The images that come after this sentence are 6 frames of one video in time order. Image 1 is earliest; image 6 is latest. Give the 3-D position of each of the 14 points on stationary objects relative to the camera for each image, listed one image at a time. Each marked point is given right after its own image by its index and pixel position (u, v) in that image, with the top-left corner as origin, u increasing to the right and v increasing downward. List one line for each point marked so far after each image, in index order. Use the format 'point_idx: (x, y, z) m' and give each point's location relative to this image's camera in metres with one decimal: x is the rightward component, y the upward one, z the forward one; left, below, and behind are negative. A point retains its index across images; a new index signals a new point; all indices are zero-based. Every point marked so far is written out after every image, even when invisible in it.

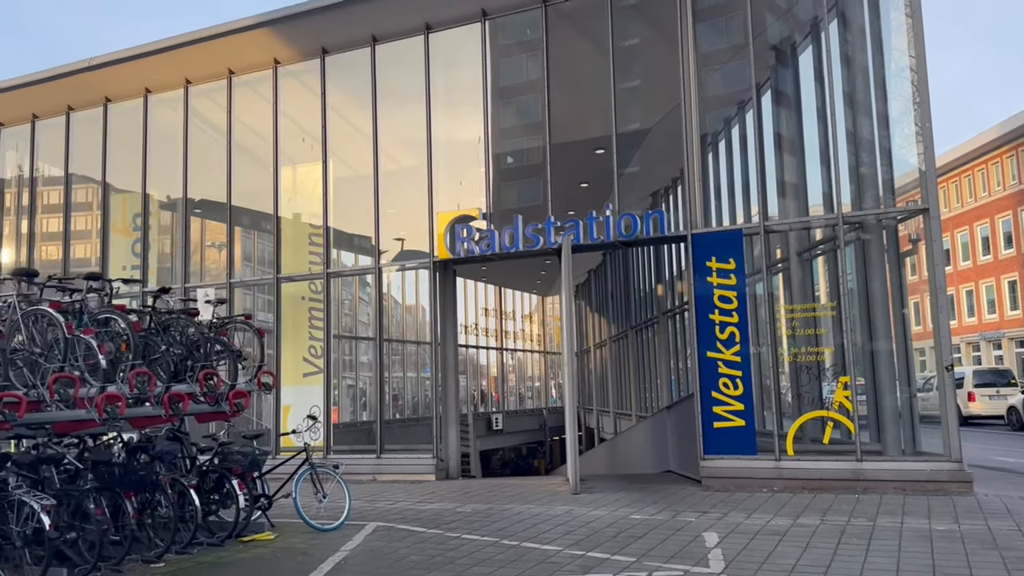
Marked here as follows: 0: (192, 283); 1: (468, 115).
0: (-6.2, +0.1, +16.3) m
1: (-0.8, +2.9, +14.4) m
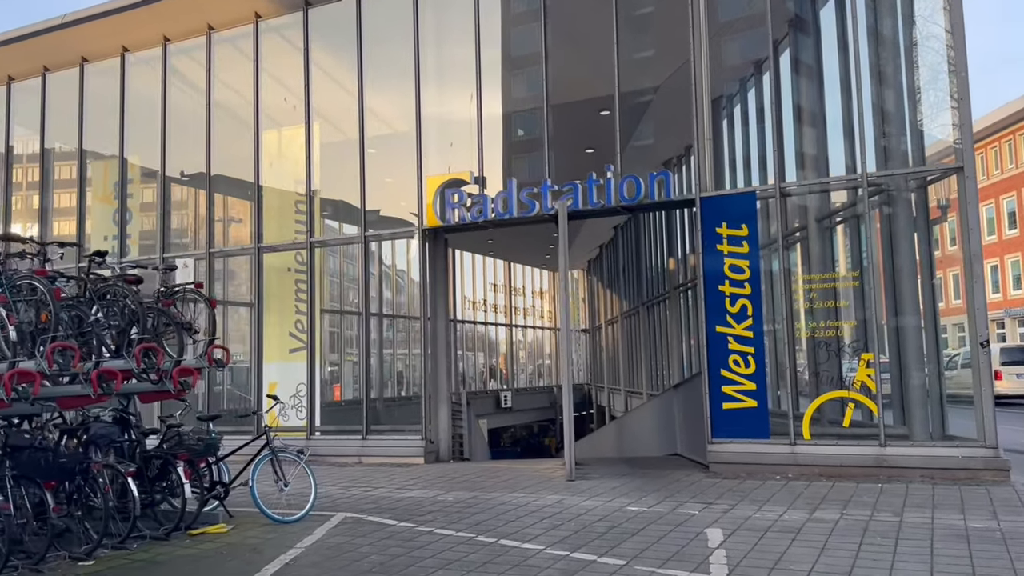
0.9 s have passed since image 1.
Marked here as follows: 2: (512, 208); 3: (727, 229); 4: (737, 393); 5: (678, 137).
0: (-6.2, +0.6, +15.4) m
1: (-0.8, +3.4, +13.3) m
2: (0.0, +1.2, +12.4) m
3: (+2.8, +0.8, +11.2) m
4: (+2.8, -1.3, +10.9) m
5: (+2.3, +1.9, +11.7) m
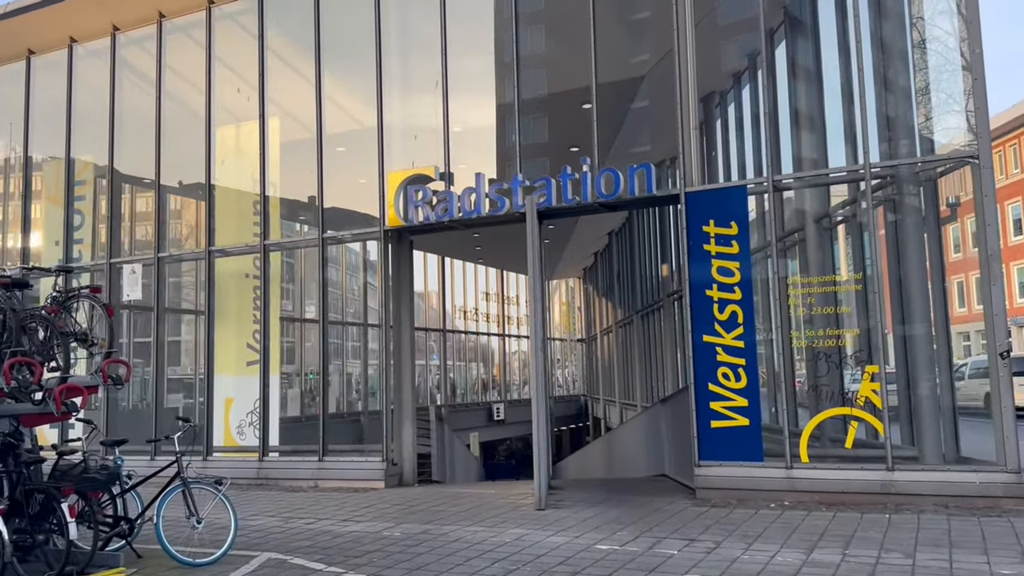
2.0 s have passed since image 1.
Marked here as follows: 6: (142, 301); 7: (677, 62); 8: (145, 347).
0: (-6.6, +0.5, +14.3) m
1: (-1.3, +3.3, +12.3) m
2: (-0.4, +1.1, +11.3) m
3: (+2.4, +0.7, +10.1) m
4: (+2.4, -1.4, +9.8) m
5: (+1.9, +1.8, +10.6) m
6: (-6.1, -0.2, +14.0) m
7: (+2.0, +2.8, +10.6) m
8: (-6.0, -0.9, +13.9) m
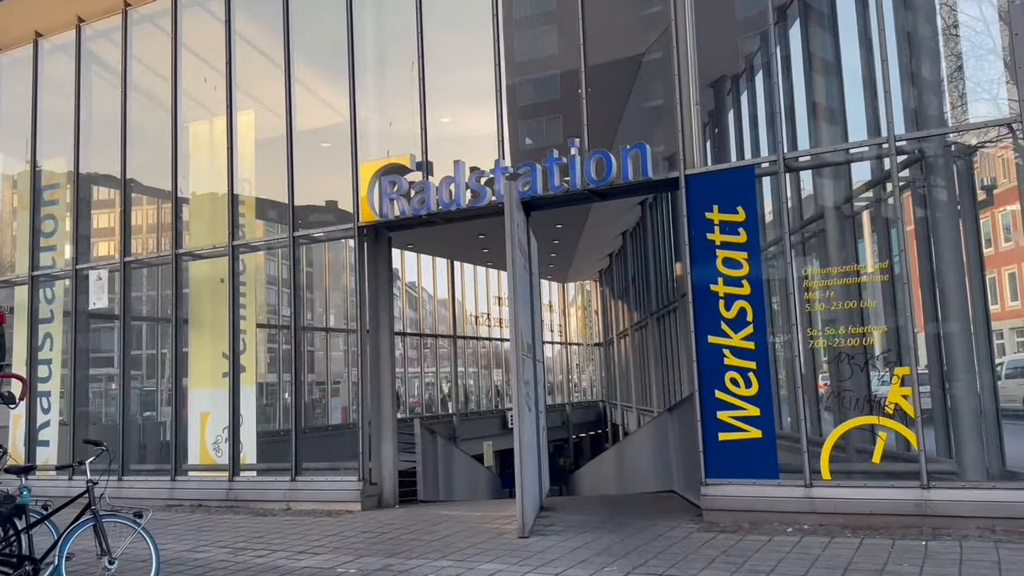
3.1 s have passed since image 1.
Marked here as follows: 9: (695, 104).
0: (-6.7, +0.4, +13.5) m
1: (-1.4, +3.3, +11.3) m
2: (-0.6, +1.1, +10.3) m
3: (+2.2, +0.8, +9.0) m
4: (+2.3, -1.3, +8.7) m
5: (+1.7, +1.9, +9.5) m
6: (-6.2, -0.3, +13.1) m
7: (+1.8, +2.8, +9.5) m
8: (-6.1, -1.0, +13.0) m
9: (+2.1, +1.9, +9.3) m
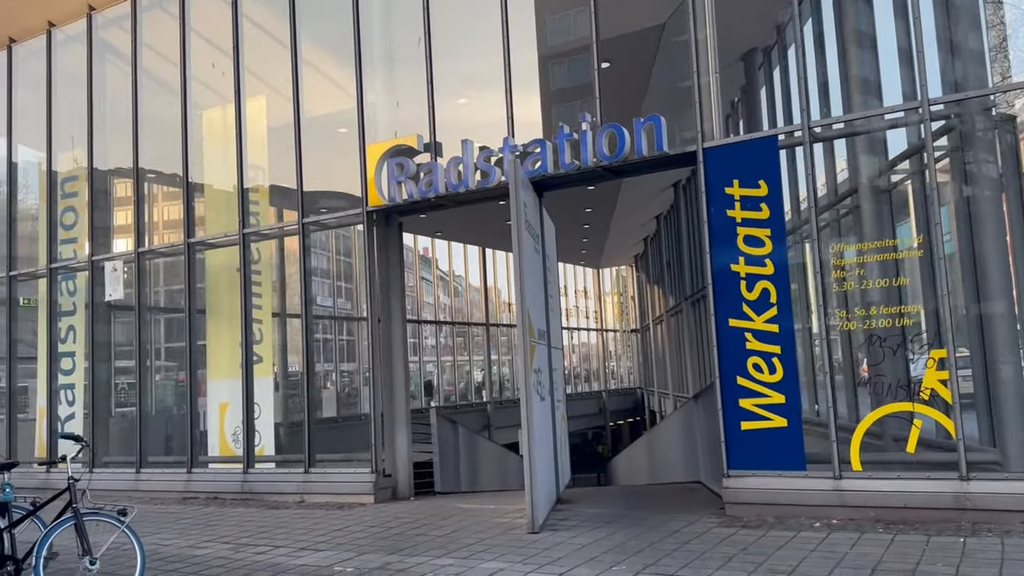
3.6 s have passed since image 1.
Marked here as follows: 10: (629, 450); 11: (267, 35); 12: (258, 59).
0: (-6.4, +0.5, +13.4) m
1: (-1.3, +3.4, +10.9) m
2: (-0.5, +1.3, +9.9) m
3: (+2.3, +1.0, +8.5) m
4: (+2.4, -1.1, +8.2) m
5: (+1.8, +2.1, +9.0) m
6: (-5.9, -0.2, +13.0) m
7: (+1.9, +3.0, +9.0) m
8: (-5.7, -0.9, +12.9) m
9: (+2.2, +2.1, +8.8) m
10: (+2.3, -3.2, +16.7) m
11: (-3.4, +3.5, +12.0) m
12: (-3.5, +3.2, +12.0) m
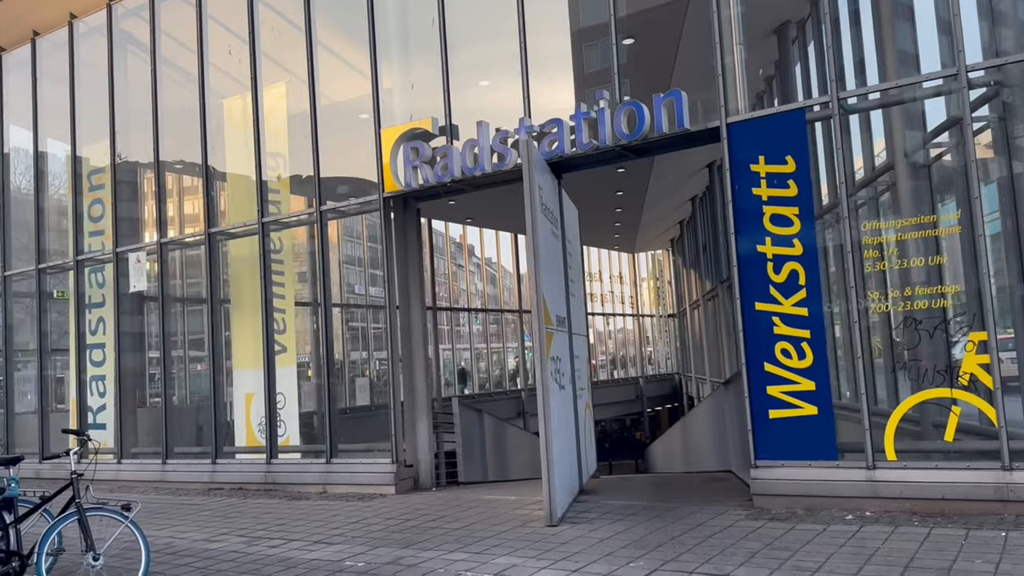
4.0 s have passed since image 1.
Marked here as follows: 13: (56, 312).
0: (-6.0, +0.6, +13.4) m
1: (-1.1, +3.6, +10.7) m
2: (-0.3, +1.4, +9.6) m
3: (+2.4, +1.1, +8.1) m
4: (+2.5, -1.0, +7.8) m
5: (+1.9, +2.2, +8.6) m
6: (-5.5, 0.0, +13.0) m
7: (+2.0, +3.2, +8.6) m
8: (-5.4, -0.8, +12.9) m
9: (+2.3, +2.3, +8.4) m
10: (+2.9, -2.9, +16.3) m
11: (-3.1, +3.7, +11.8) m
12: (-3.2, +3.3, +11.9) m
13: (-7.7, -0.4, +14.5) m
